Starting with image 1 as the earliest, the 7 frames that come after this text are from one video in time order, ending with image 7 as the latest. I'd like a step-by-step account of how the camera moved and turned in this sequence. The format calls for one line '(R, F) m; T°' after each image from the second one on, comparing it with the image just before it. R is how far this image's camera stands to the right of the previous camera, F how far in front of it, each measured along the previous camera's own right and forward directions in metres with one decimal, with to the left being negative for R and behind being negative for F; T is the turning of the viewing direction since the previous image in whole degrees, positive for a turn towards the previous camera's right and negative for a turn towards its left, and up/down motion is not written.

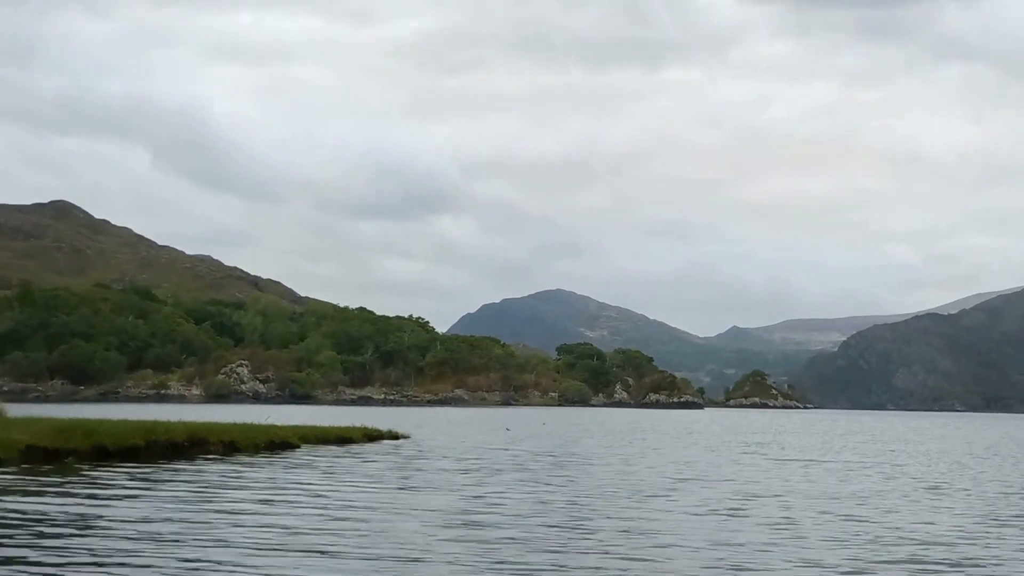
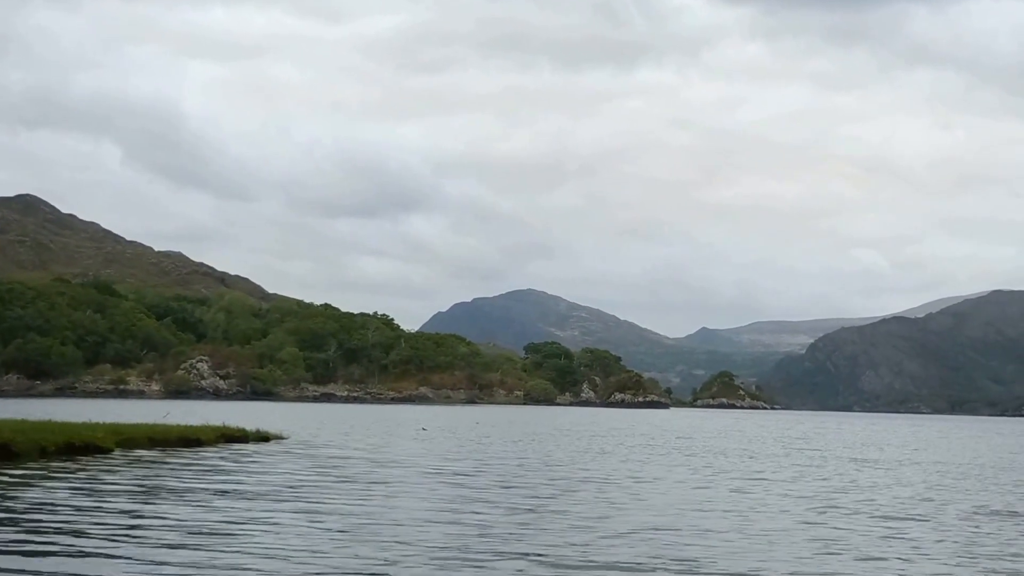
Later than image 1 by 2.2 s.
(+2.8, +1.2) m; +1°
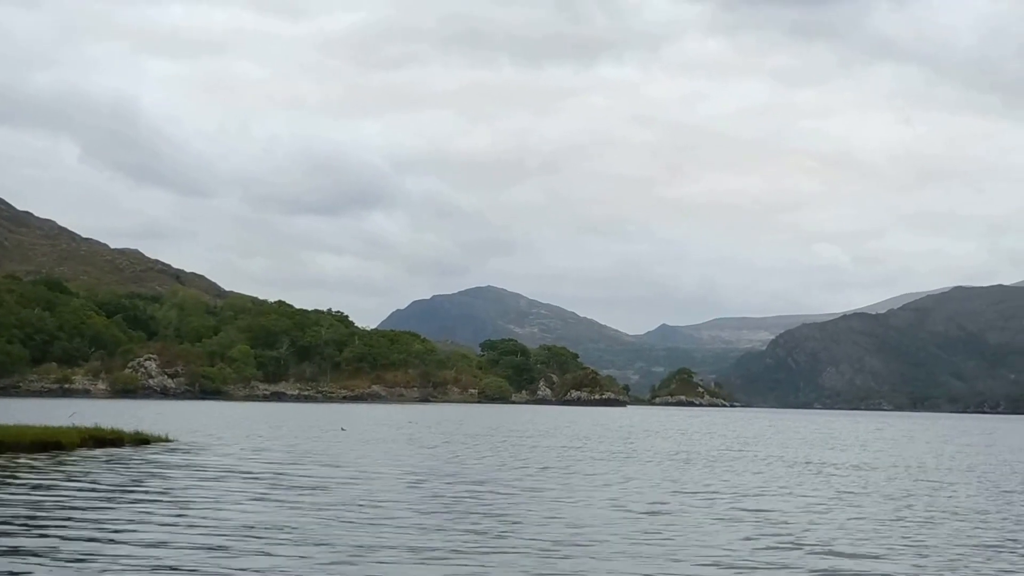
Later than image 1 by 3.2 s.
(+4.2, +2.1) m; +1°
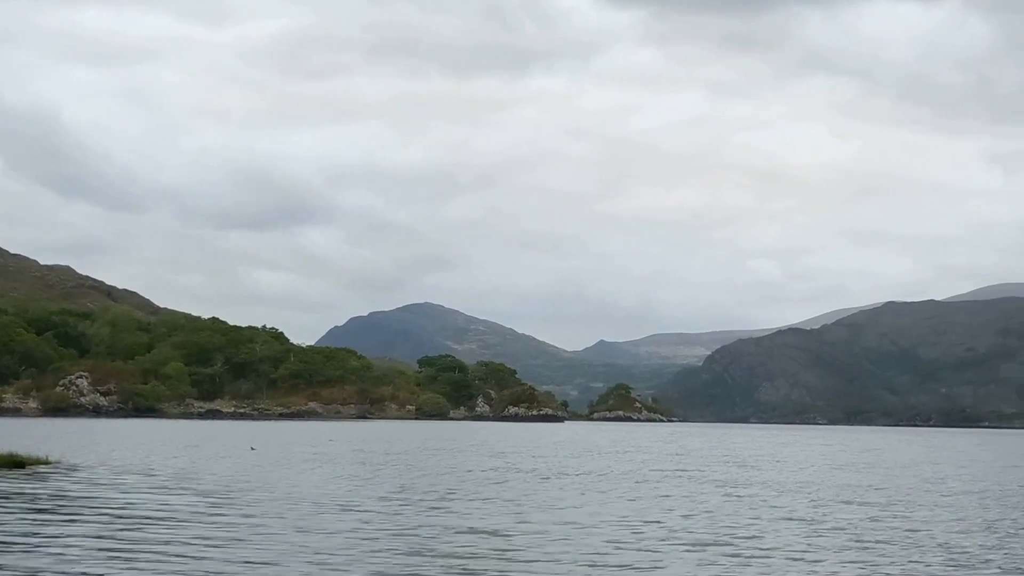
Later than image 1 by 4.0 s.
(+0.8, +0.1) m; +3°
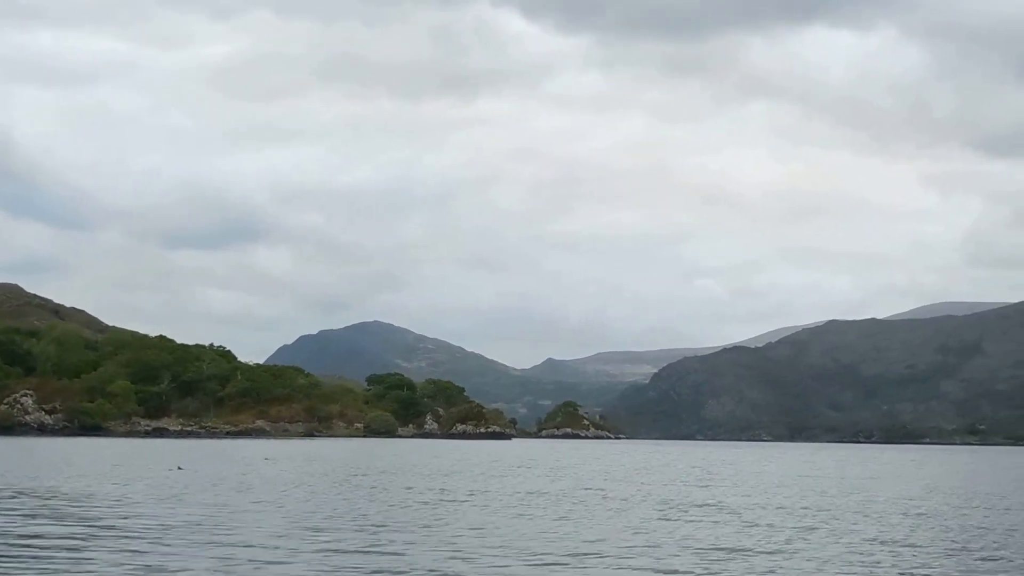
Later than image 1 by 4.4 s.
(+1.0, -1.6) m; +2°
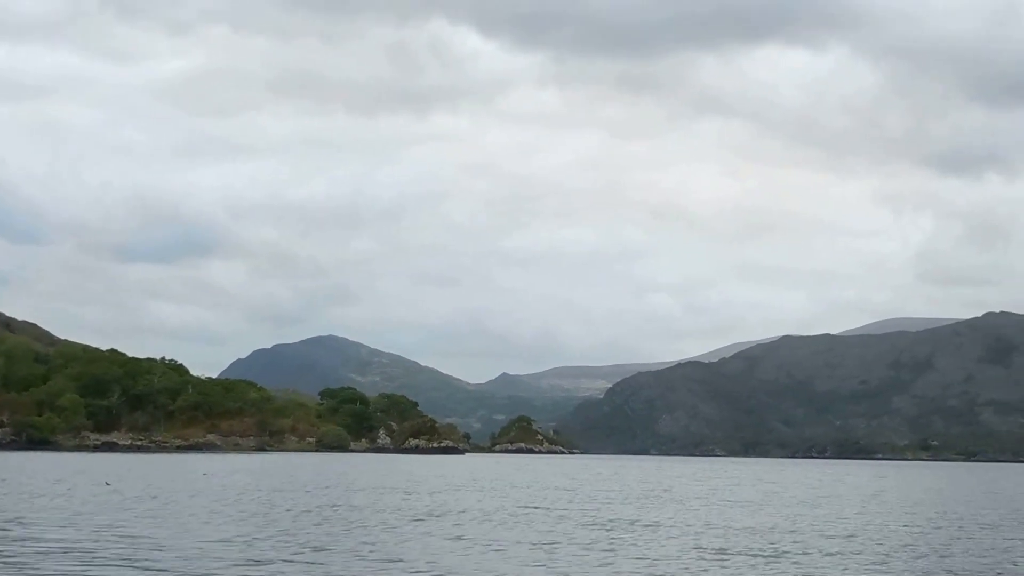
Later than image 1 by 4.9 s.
(+2.2, -0.6) m; +1°
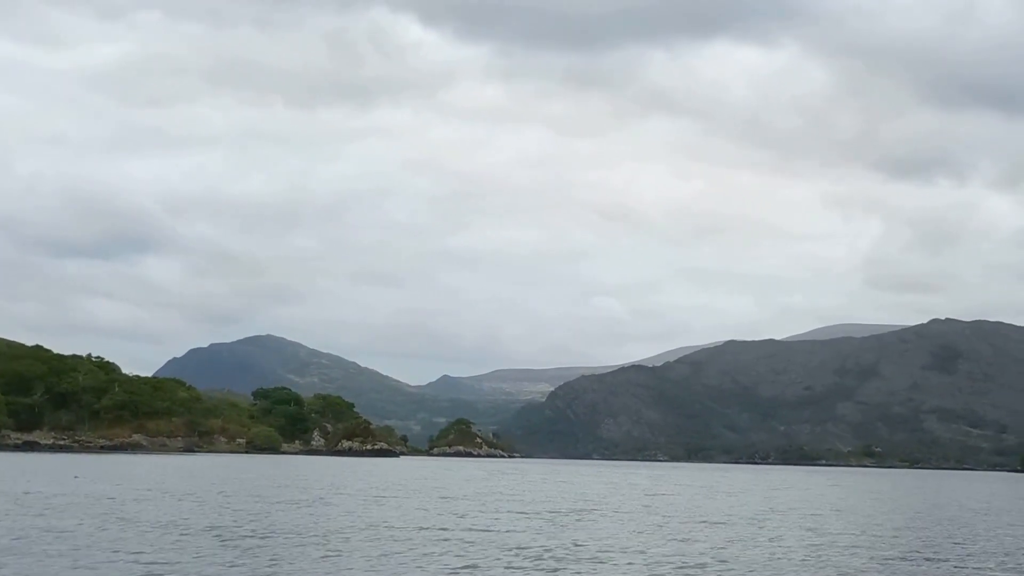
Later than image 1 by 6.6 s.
(+5.9, +3.4) m; +1°
